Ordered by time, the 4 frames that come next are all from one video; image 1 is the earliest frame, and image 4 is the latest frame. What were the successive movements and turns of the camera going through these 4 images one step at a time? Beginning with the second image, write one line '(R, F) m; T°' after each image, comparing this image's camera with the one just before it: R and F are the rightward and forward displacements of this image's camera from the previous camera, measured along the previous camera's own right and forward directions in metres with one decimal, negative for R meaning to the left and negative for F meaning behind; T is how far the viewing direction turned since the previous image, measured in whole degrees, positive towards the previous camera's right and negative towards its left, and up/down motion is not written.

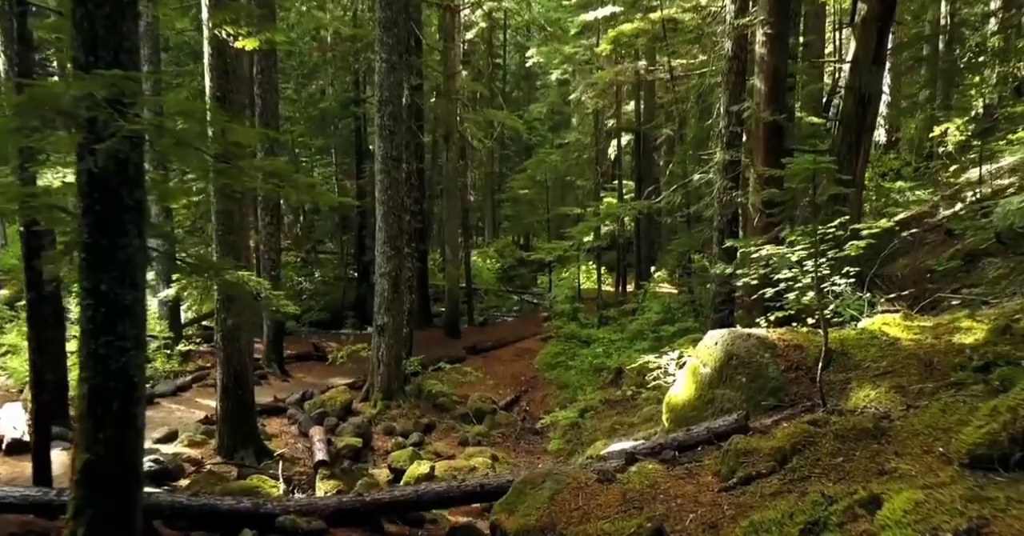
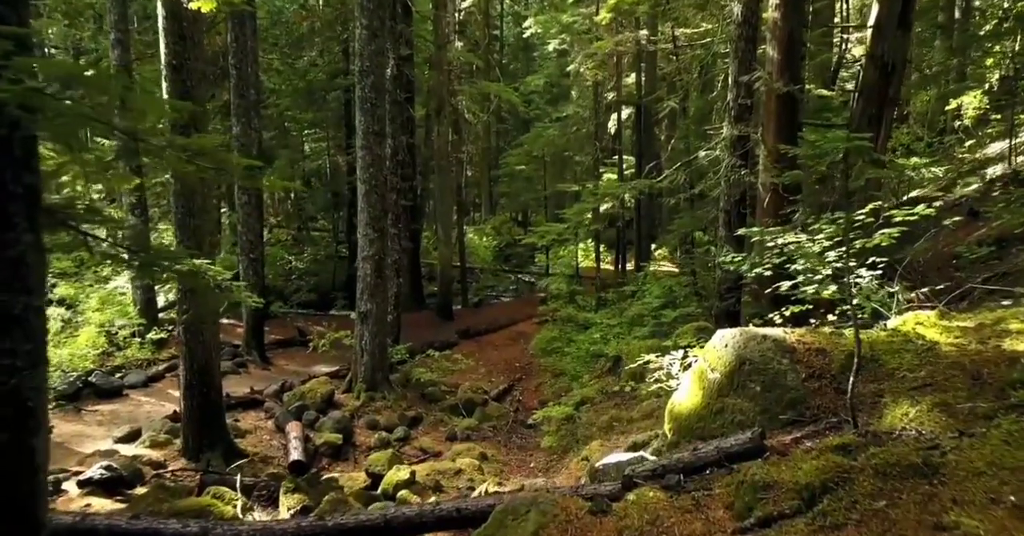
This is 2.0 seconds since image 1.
(+0.1, +0.8) m; 0°
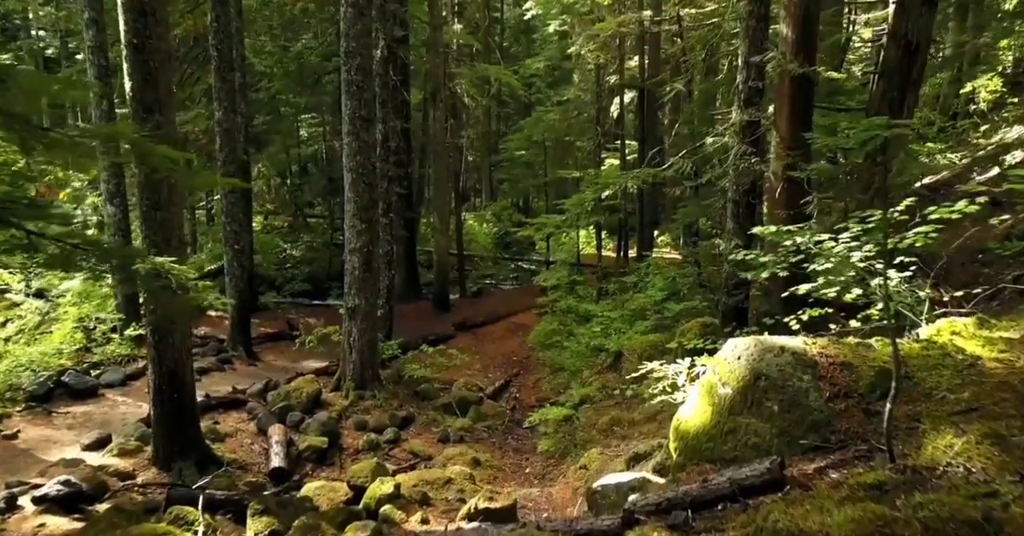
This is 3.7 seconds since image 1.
(+0.1, +0.6) m; 0°
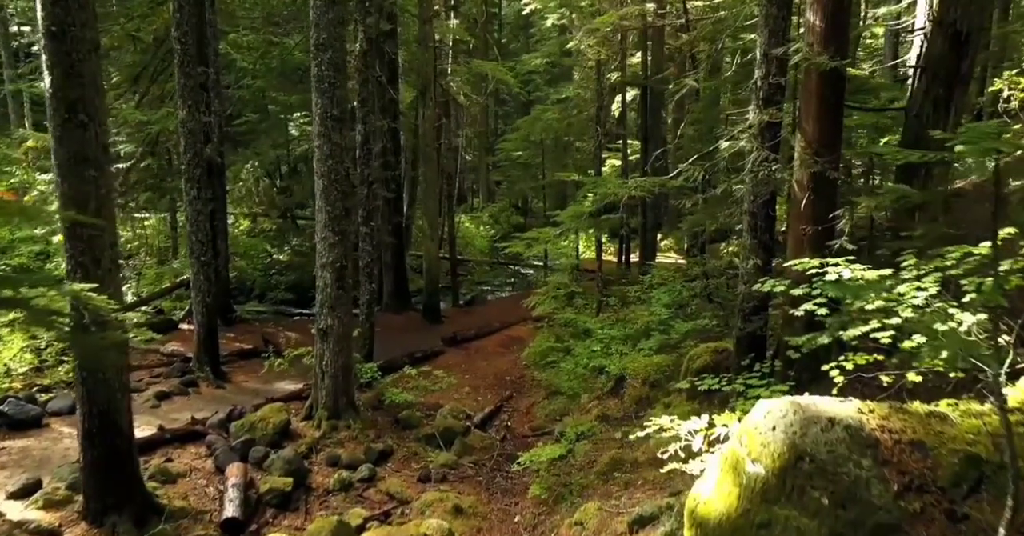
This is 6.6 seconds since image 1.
(+0.2, +1.0) m; 0°
